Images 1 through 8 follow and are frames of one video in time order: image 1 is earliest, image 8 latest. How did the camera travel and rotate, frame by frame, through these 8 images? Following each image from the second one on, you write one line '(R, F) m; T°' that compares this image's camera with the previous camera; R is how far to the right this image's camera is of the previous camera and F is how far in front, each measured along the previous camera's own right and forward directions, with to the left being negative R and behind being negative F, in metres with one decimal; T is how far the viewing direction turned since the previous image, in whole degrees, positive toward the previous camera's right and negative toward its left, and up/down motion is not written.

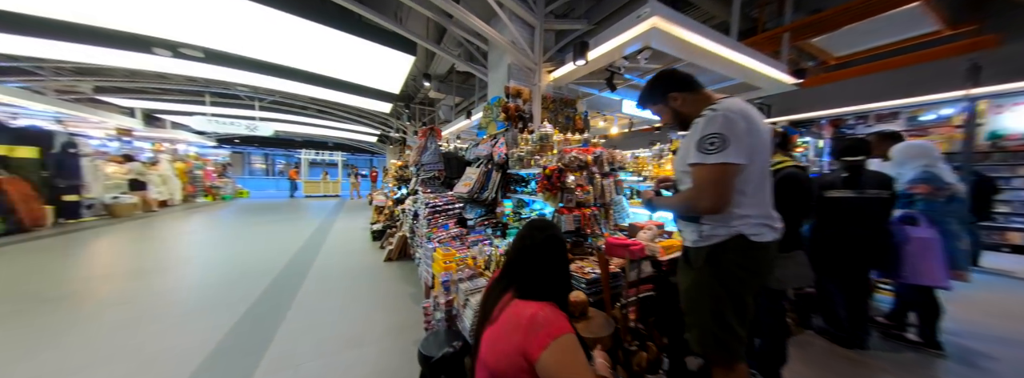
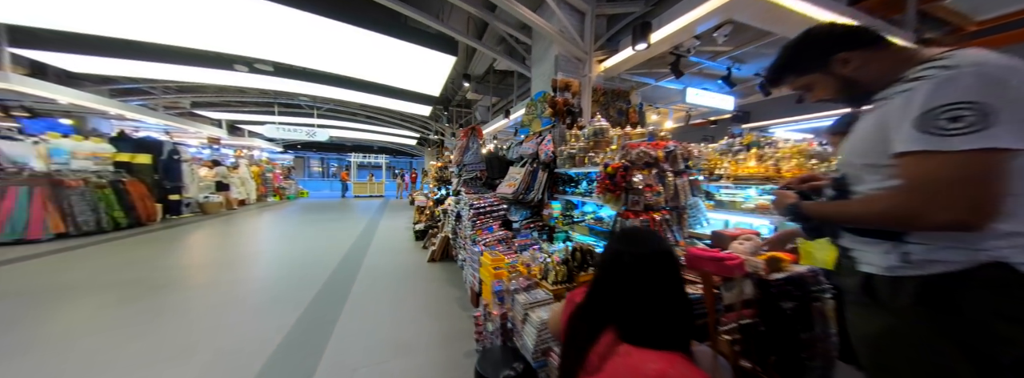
(-0.1, +0.1) m; -7°
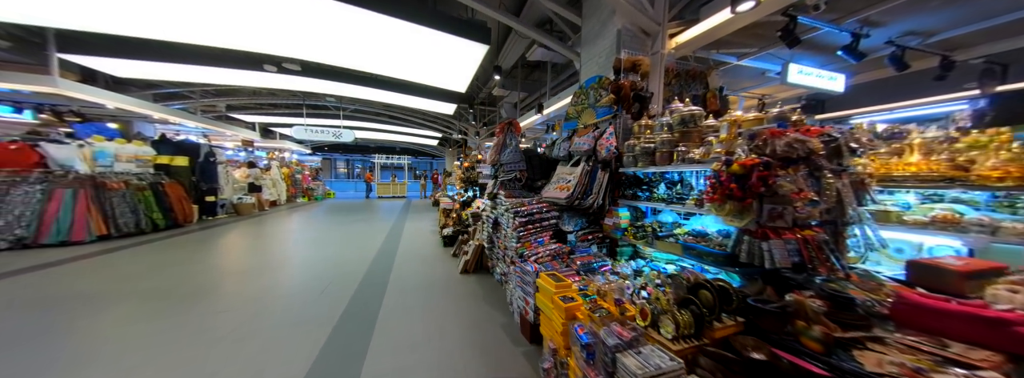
(-0.2, +0.3) m; -4°
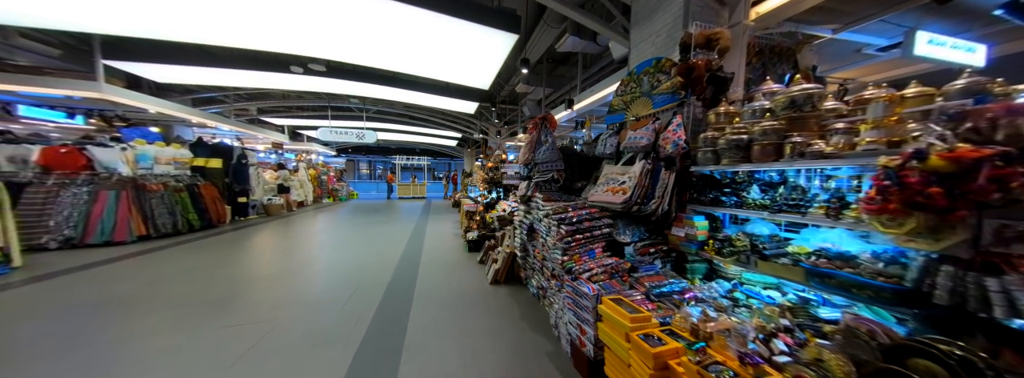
(-0.2, +0.2) m; -4°
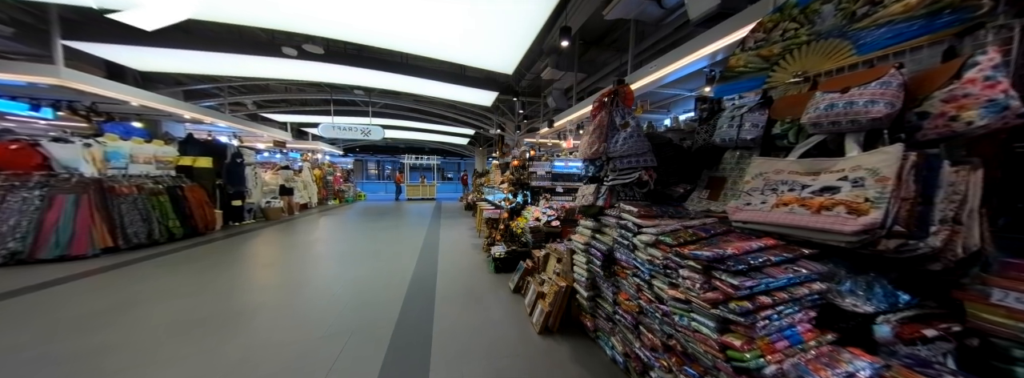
(-0.3, +0.7) m; -2°
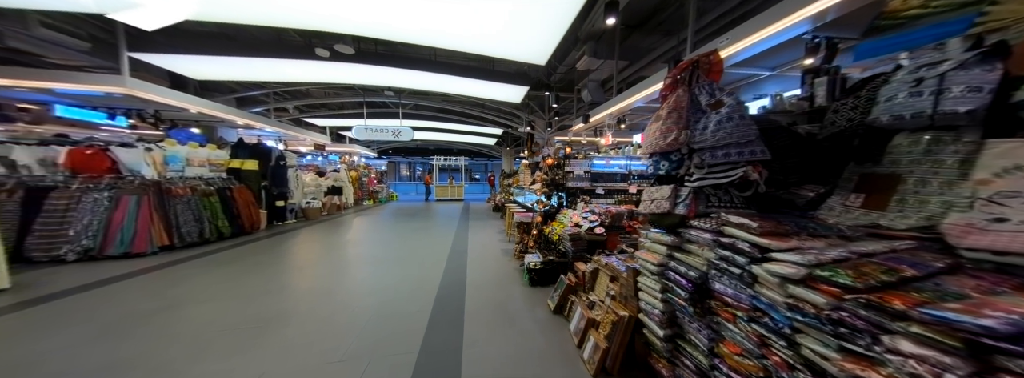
(-0.1, +0.3) m; -6°
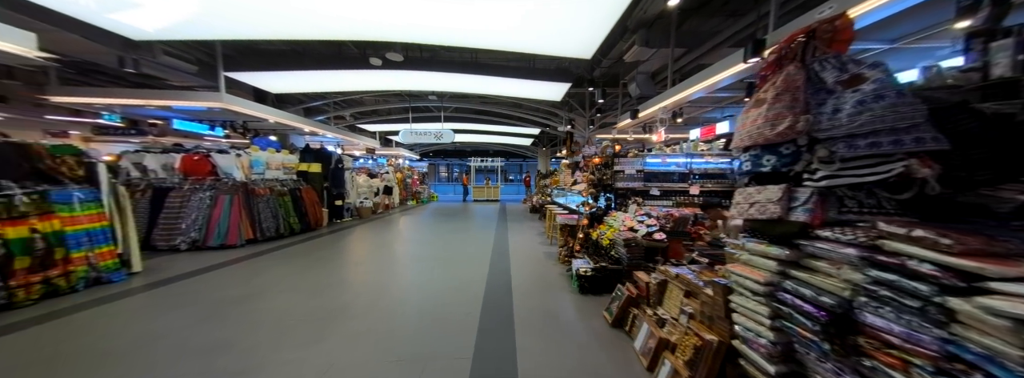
(-0.1, +0.1) m; -8°
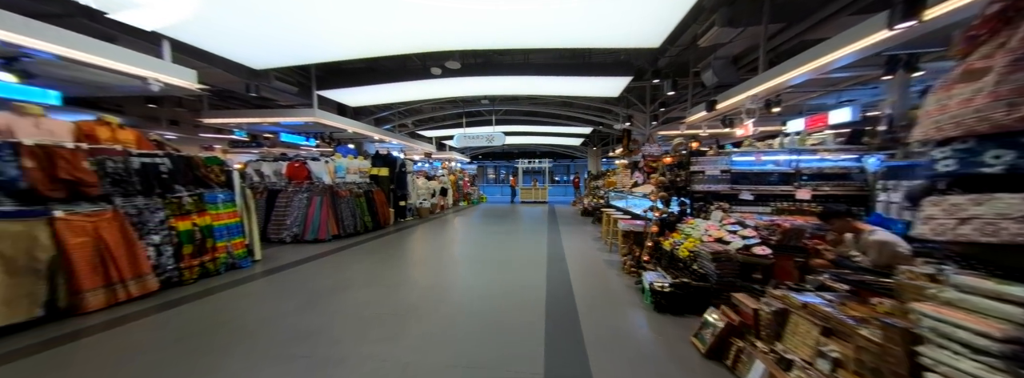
(-0.1, +0.1) m; -11°
